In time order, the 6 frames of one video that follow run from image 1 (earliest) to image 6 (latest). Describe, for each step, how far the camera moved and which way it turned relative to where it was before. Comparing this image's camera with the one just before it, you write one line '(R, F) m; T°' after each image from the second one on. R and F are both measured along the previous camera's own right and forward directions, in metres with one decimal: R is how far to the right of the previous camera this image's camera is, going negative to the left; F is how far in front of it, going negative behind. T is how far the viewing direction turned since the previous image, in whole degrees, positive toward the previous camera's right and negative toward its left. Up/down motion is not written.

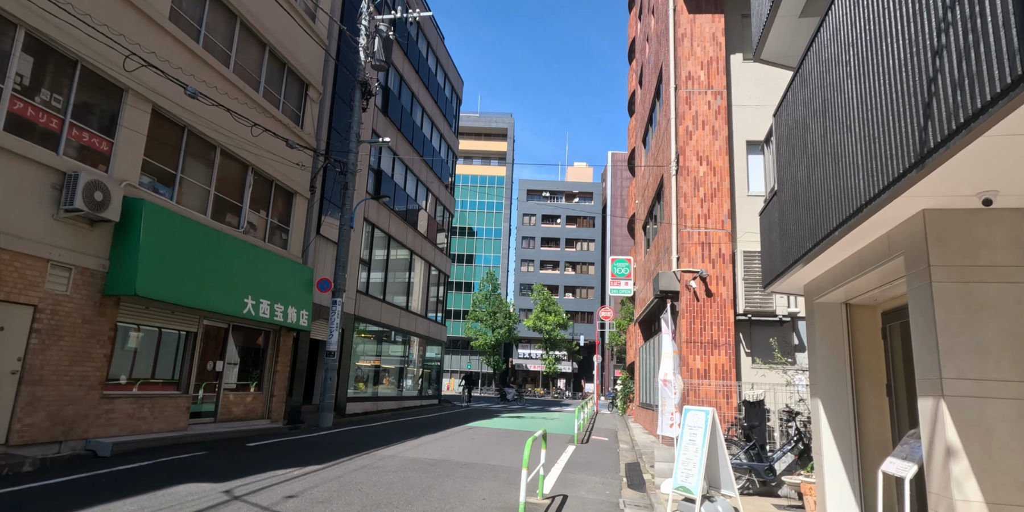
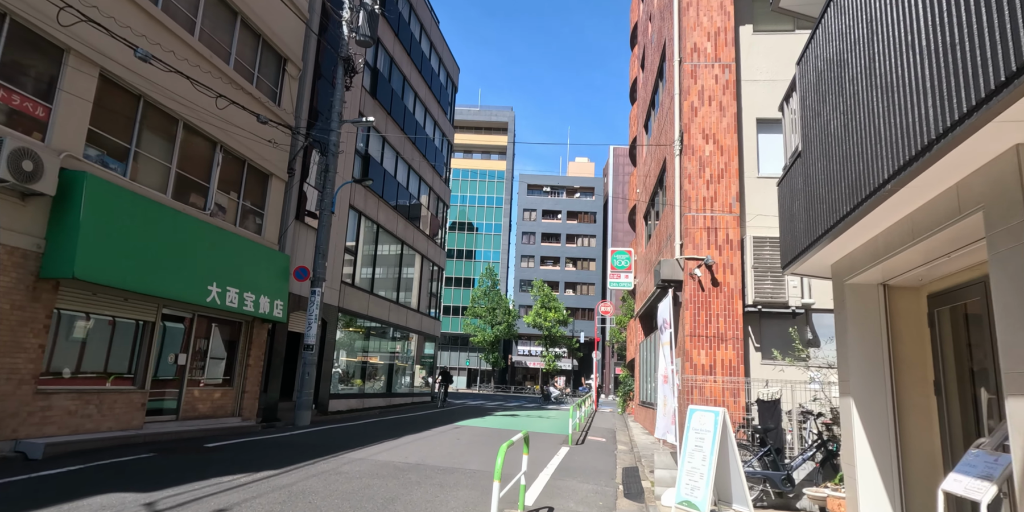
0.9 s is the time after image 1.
(+0.3, +1.0) m; 0°
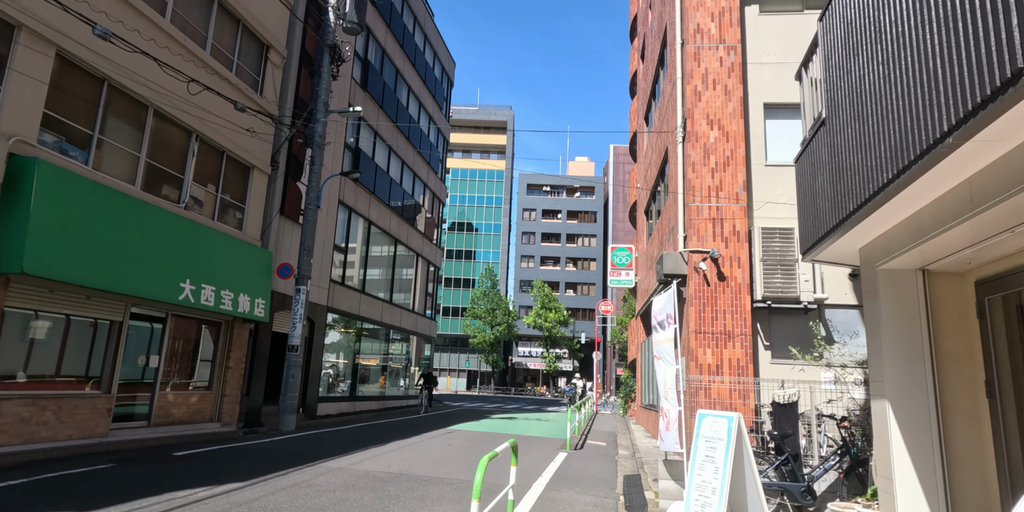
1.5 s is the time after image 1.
(+0.1, +0.7) m; 0°
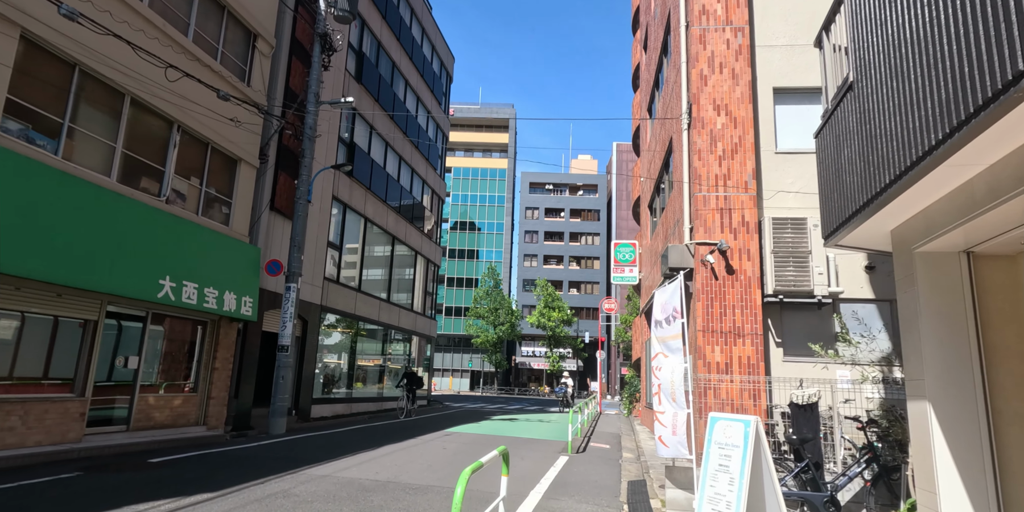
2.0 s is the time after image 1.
(+0.1, +0.5) m; 0°
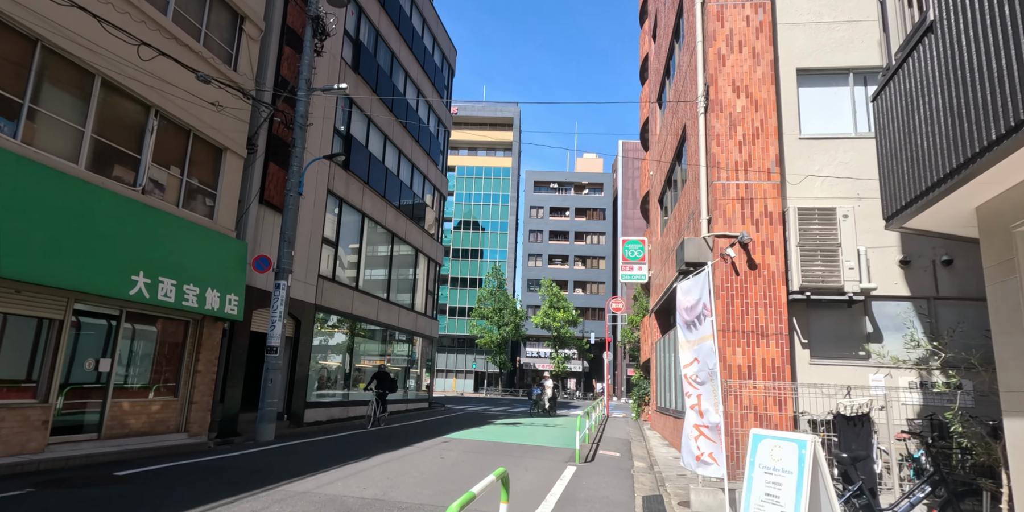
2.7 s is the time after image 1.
(0.0, +0.8) m; 0°
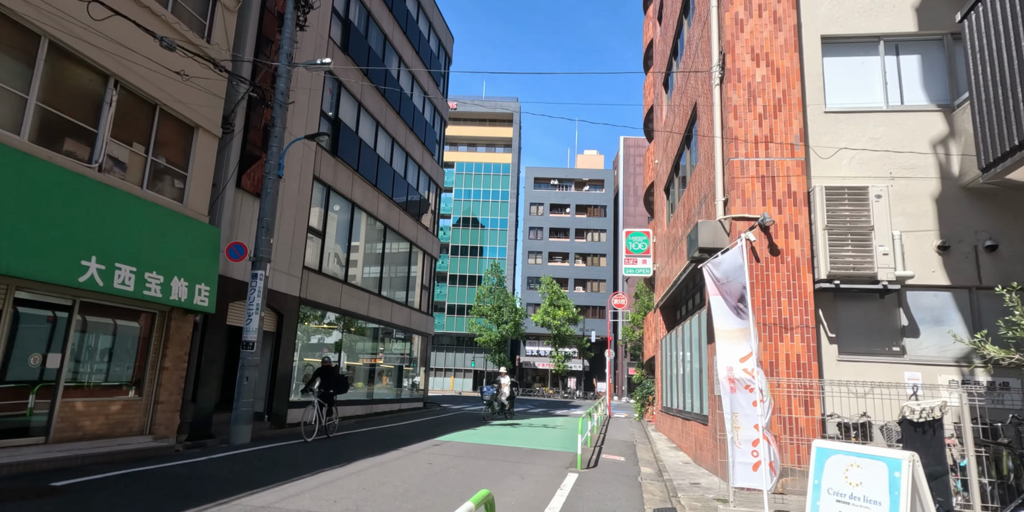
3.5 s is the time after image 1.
(+0.1, +0.9) m; 0°
